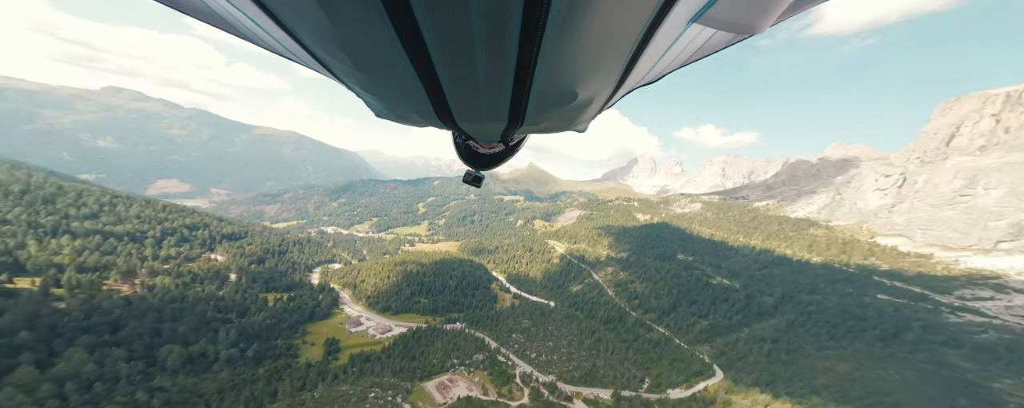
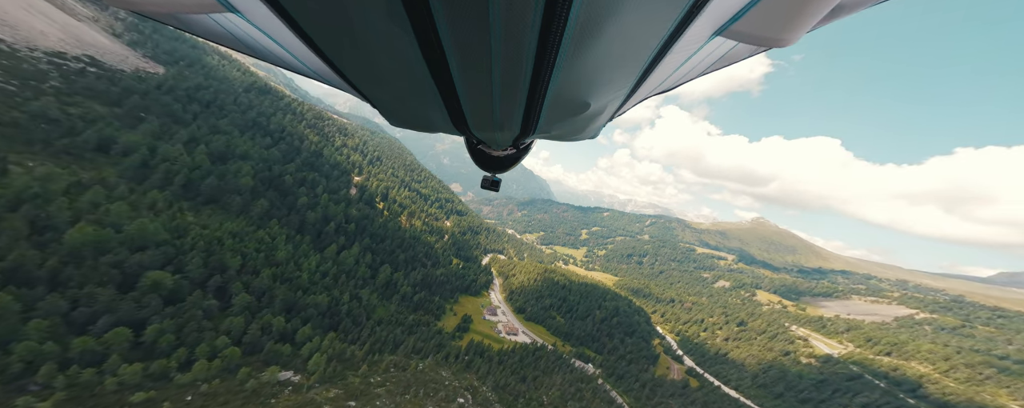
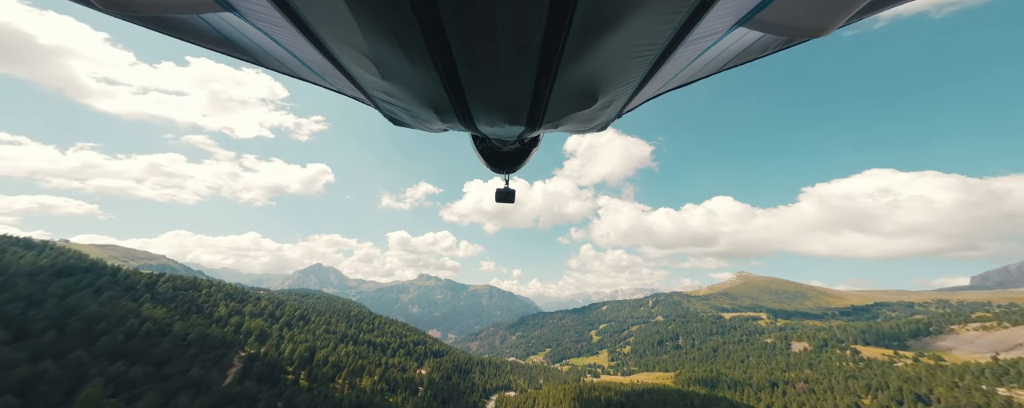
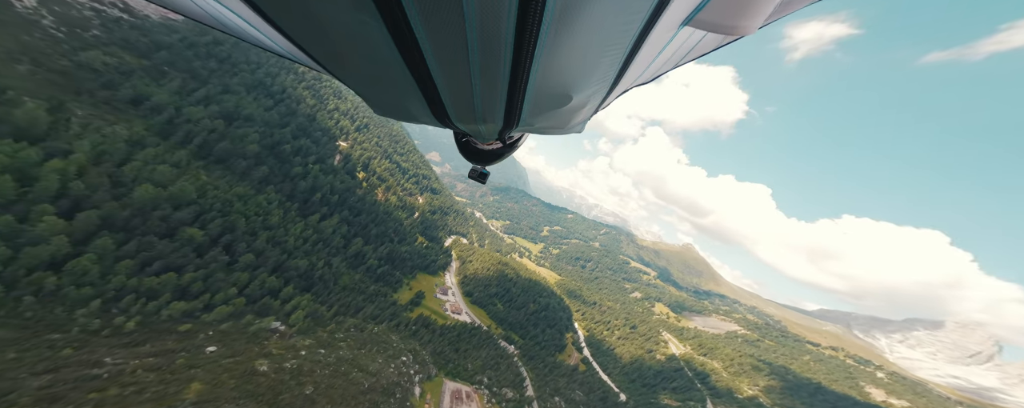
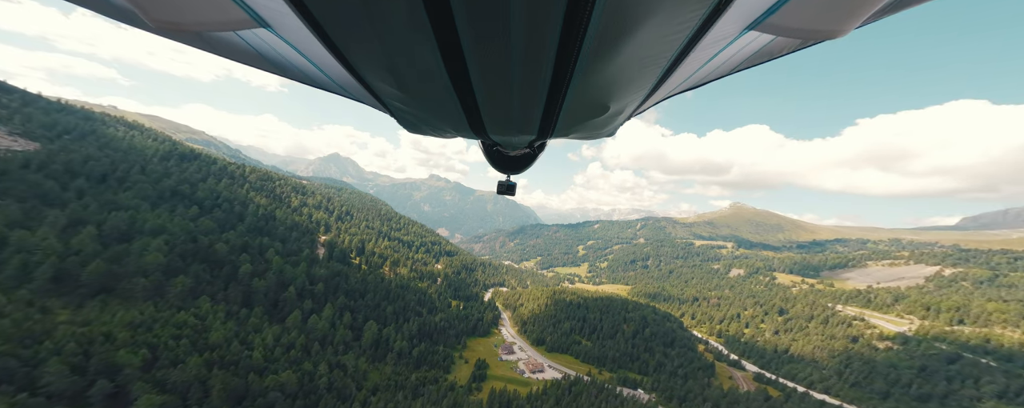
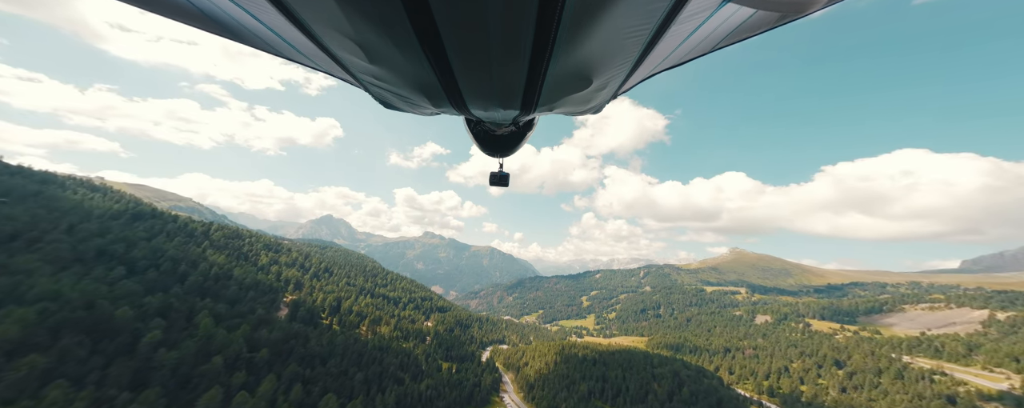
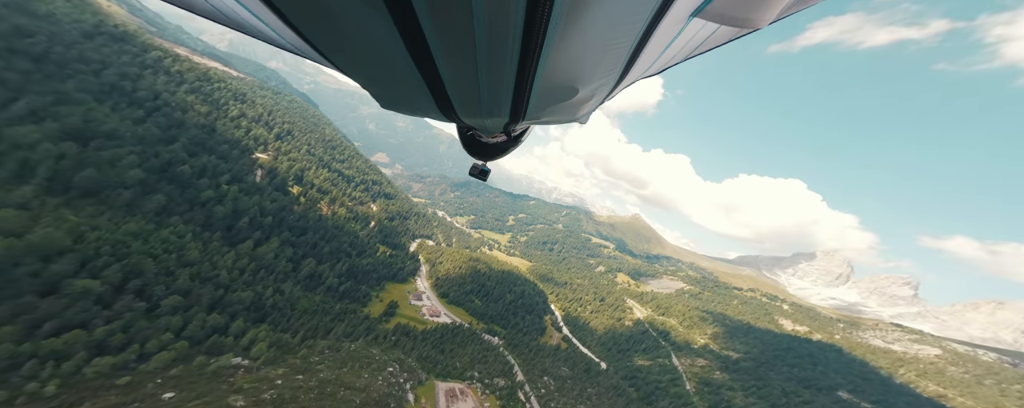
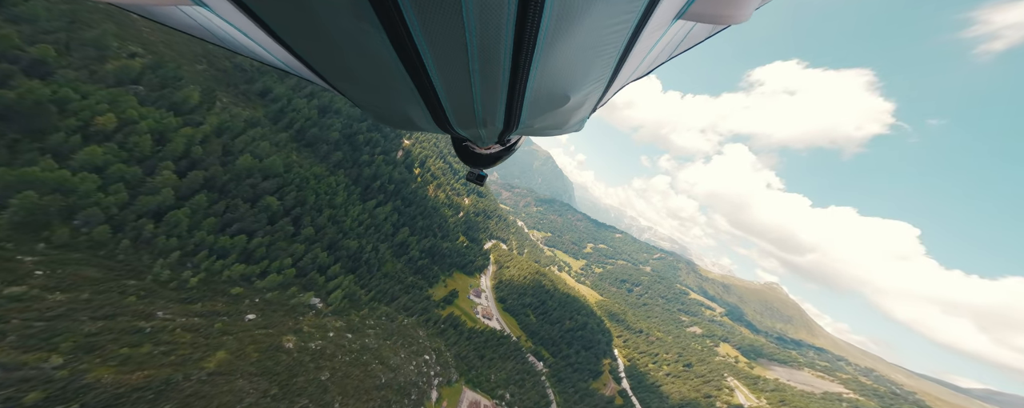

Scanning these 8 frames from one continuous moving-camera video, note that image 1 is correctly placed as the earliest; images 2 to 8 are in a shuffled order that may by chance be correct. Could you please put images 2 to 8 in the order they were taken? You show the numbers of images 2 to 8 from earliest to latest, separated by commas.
7, 4, 8, 2, 5, 6, 3
